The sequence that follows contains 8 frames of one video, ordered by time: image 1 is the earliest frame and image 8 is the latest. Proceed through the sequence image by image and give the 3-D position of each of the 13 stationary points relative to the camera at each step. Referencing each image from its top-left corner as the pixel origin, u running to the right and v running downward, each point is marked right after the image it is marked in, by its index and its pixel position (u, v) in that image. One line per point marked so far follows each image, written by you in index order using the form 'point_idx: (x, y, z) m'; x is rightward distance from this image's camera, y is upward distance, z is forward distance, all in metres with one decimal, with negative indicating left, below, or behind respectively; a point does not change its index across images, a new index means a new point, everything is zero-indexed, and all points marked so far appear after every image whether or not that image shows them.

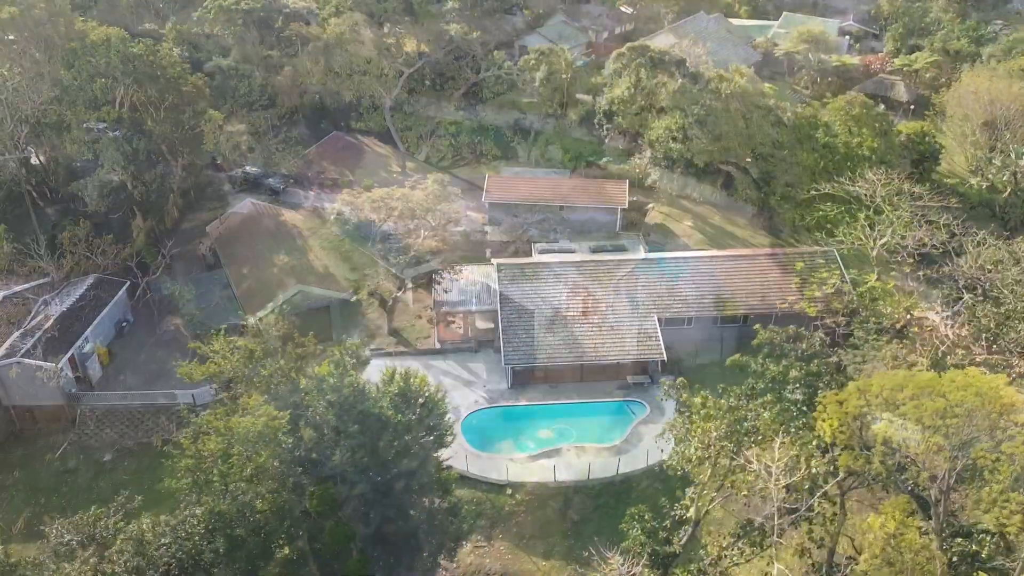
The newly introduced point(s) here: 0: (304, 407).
0: (-5.6, -3.1, +19.2) m
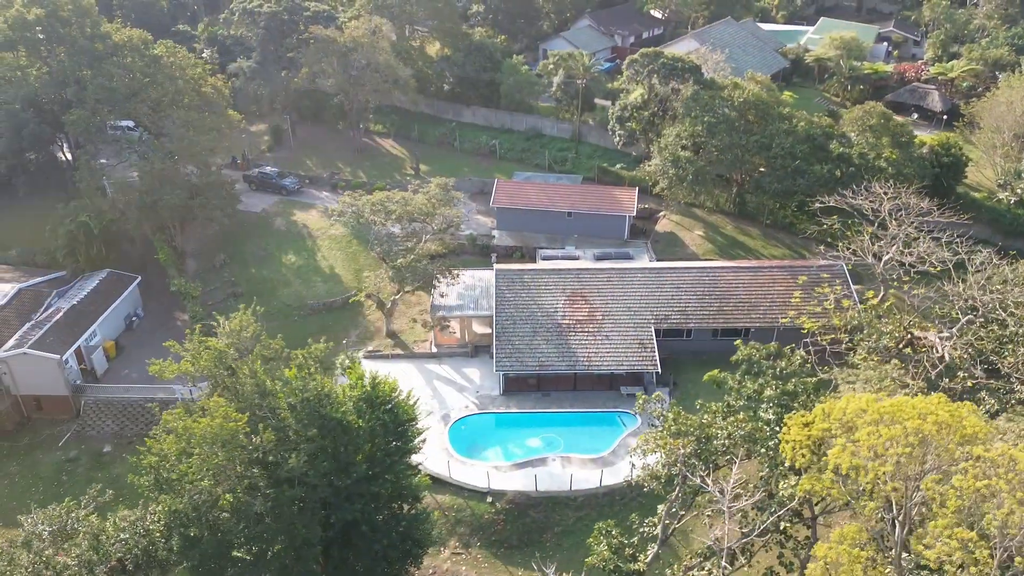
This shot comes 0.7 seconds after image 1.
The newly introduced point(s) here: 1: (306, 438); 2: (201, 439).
0: (-6.6, -3.2, +19.4) m
1: (-5.4, -3.9, +19.0) m
2: (-7.7, -3.7, +17.9) m
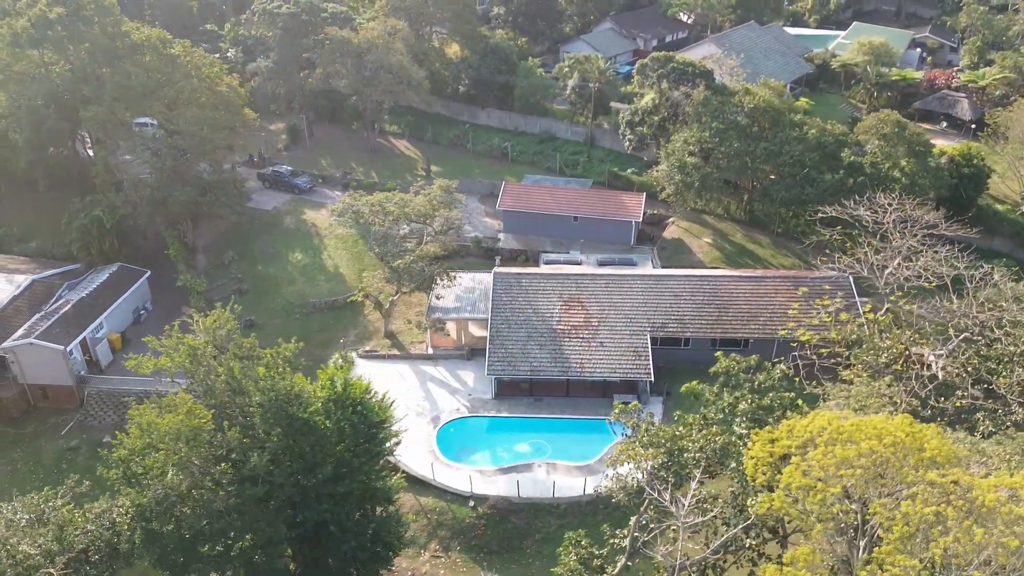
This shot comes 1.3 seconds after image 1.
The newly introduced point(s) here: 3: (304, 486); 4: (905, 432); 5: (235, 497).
0: (-7.4, -3.1, +19.6) m
1: (-6.3, -3.9, +19.2) m
2: (-8.6, -3.6, +18.2) m
3: (-5.6, -5.3, +19.6) m
4: (+7.9, -2.9, +15.0) m
5: (-7.1, -5.3, +18.6) m
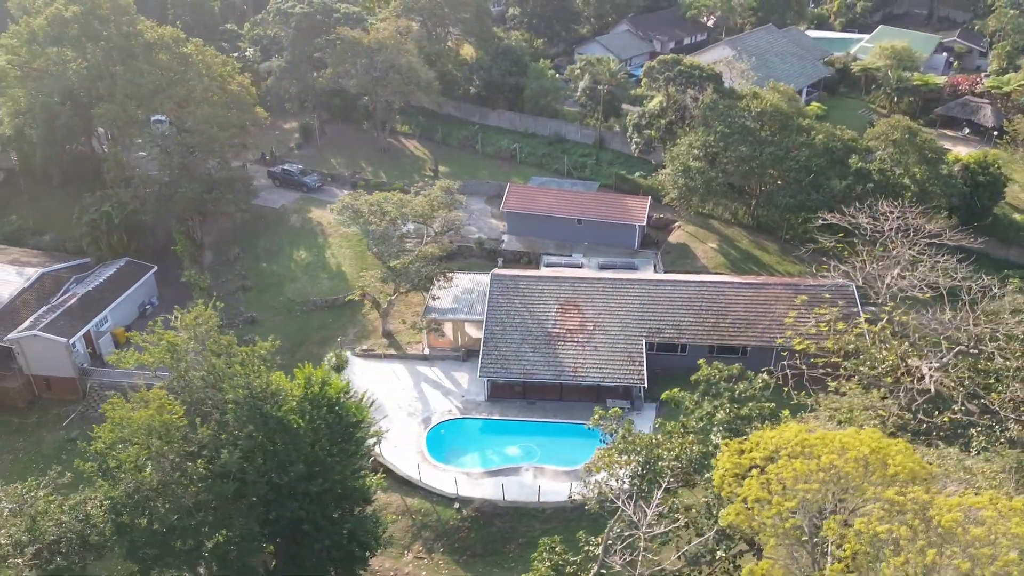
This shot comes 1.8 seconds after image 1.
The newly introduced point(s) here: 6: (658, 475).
0: (-8.1, -3.1, +19.8) m
1: (-7.1, -3.9, +19.3) m
2: (-9.4, -3.5, +18.4) m
3: (-6.3, -5.3, +19.7) m
4: (+7.0, -3.1, +14.6) m
5: (-7.9, -5.2, +18.8) m
6: (+3.8, -4.9, +19.3) m
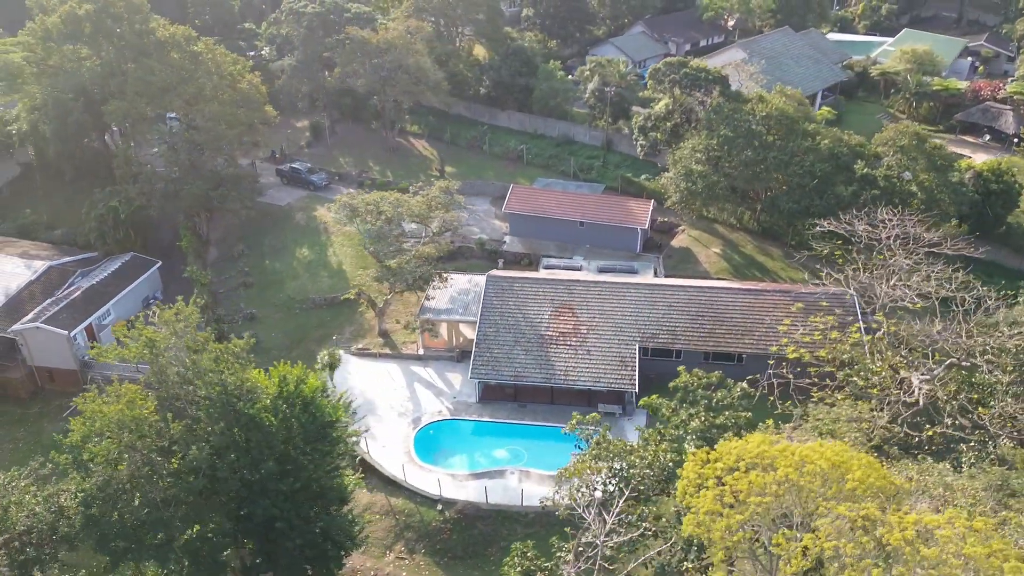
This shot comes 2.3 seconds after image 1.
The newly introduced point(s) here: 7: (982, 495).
0: (-8.9, -3.0, +19.9) m
1: (-7.8, -3.8, +19.4) m
2: (-10.2, -3.4, +18.6) m
3: (-7.1, -5.2, +19.8) m
4: (+6.0, -3.3, +14.3) m
5: (-8.7, -5.1, +18.9) m
6: (+3.0, -5.0, +19.1) m
7: (+11.2, -4.9, +17.5) m
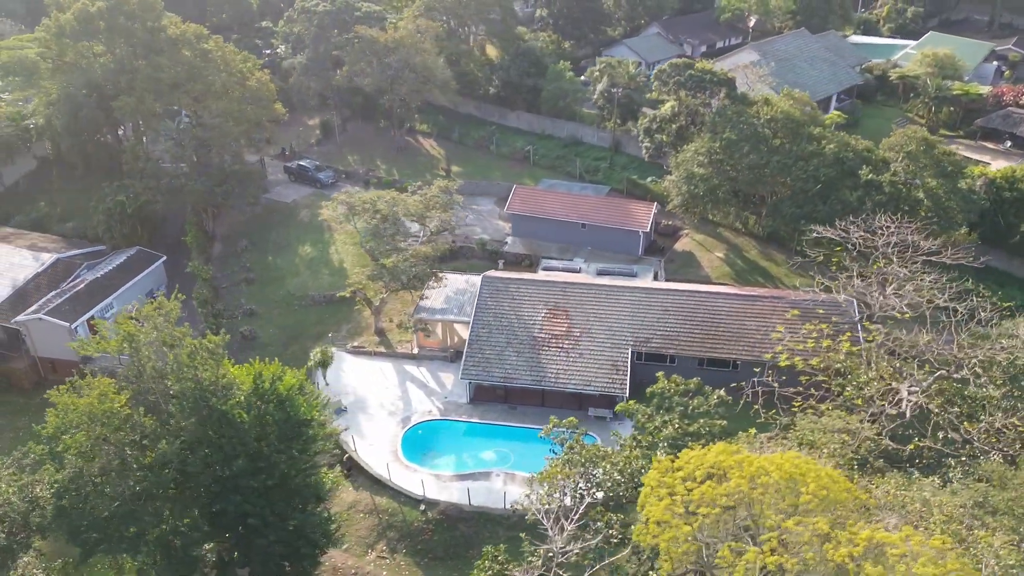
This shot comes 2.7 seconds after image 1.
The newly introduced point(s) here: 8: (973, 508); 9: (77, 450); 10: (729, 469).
0: (-9.6, -2.8, +20.1) m
1: (-8.6, -3.7, +19.6) m
2: (-11.0, -3.2, +18.8) m
3: (-7.9, -5.1, +19.9) m
4: (+5.1, -3.5, +13.9) m
5: (-9.5, -5.0, +19.1) m
6: (+2.2, -5.1, +18.8) m
7: (+10.3, -5.1, +17.0) m
8: (+10.8, -5.1, +17.2) m
9: (-11.2, -4.2, +19.0) m
10: (+4.2, -3.5, +14.2) m
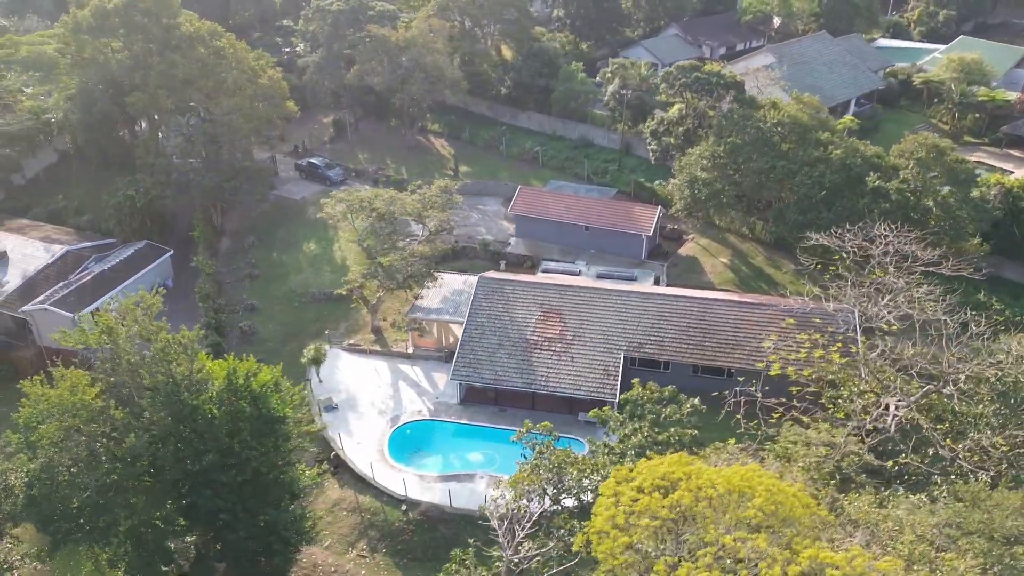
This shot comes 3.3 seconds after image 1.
0: (-10.4, -2.7, +20.3) m
1: (-9.4, -3.5, +19.7) m
2: (-11.8, -3.0, +19.0) m
3: (-8.7, -5.0, +20.1) m
4: (+4.0, -3.6, +13.6) m
5: (-10.4, -4.9, +19.3) m
6: (+1.3, -5.2, +18.6) m
7: (+9.3, -5.4, +16.4) m
8: (+9.8, -5.4, +16.6) m
9: (-12.1, -4.0, +19.3) m
10: (+3.2, -3.7, +13.9) m
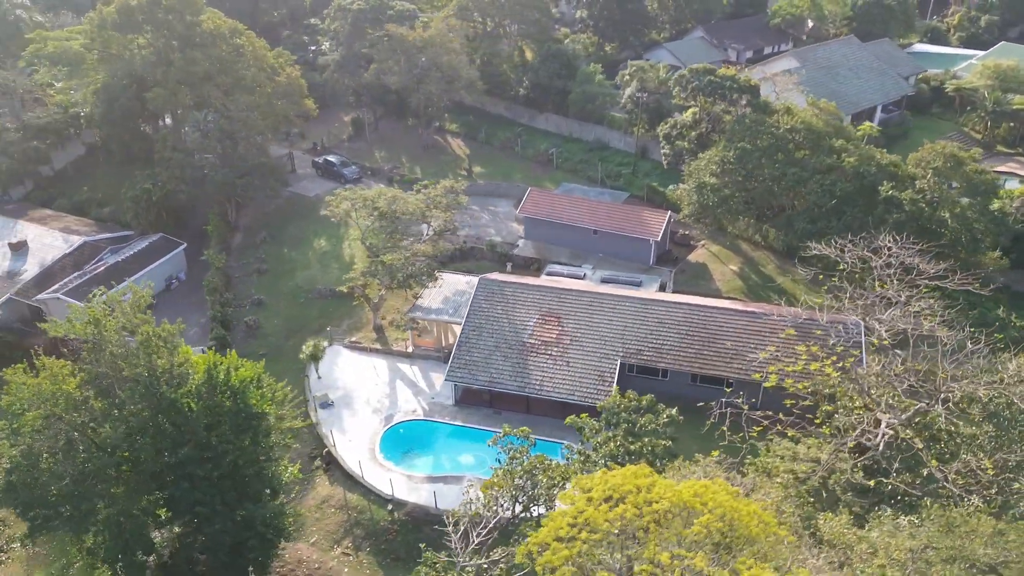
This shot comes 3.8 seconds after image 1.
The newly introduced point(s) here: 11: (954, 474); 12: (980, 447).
0: (-11.1, -2.5, +20.6) m
1: (-10.1, -3.4, +20.0) m
2: (-12.5, -2.8, +19.4) m
3: (-9.5, -4.8, +20.3) m
4: (+3.0, -3.8, +13.2) m
5: (-11.1, -4.7, +19.6) m
6: (+0.5, -5.4, +18.3) m
7: (+8.4, -5.8, +15.8) m
8: (+8.9, -5.8, +15.9) m
9: (-12.8, -3.7, +19.6) m
10: (+2.2, -3.8, +13.6) m
11: (+11.5, -4.8, +19.0) m
12: (+12.7, -4.3, +19.7) m
